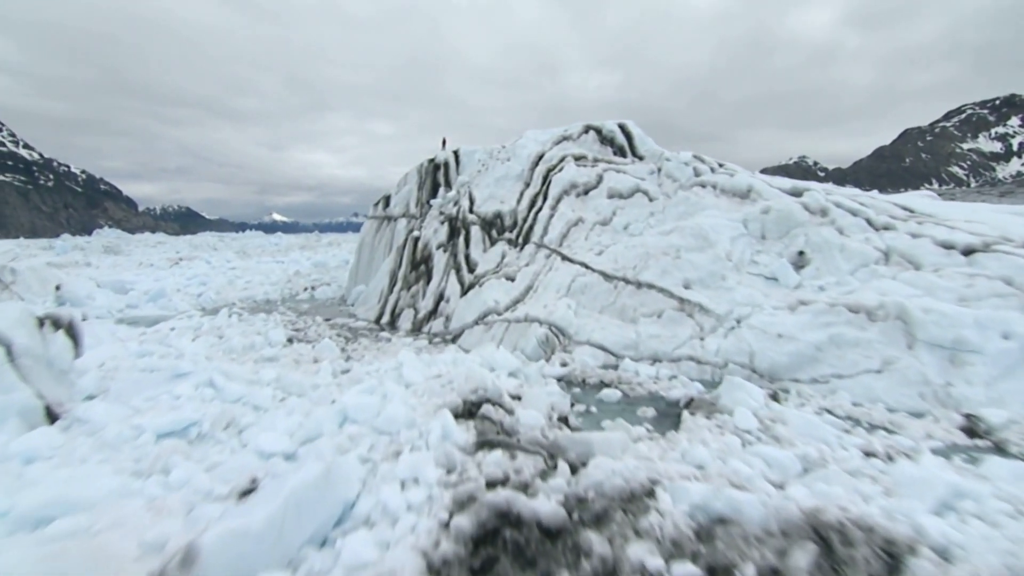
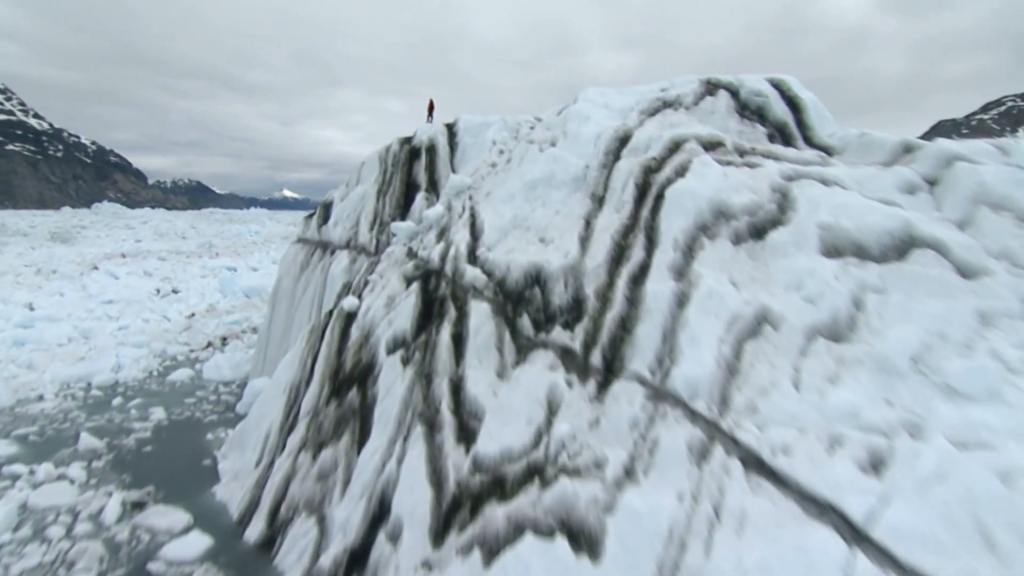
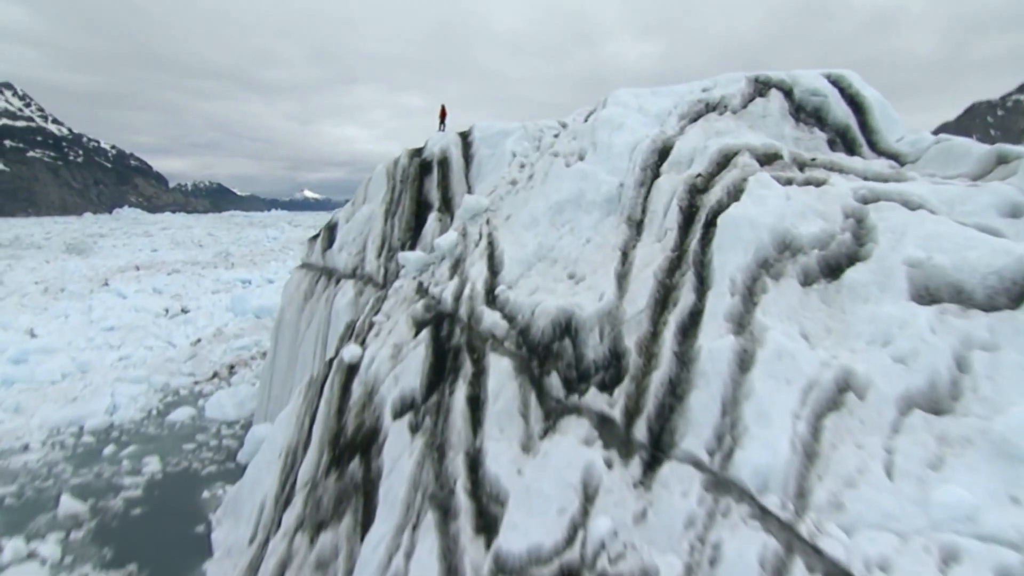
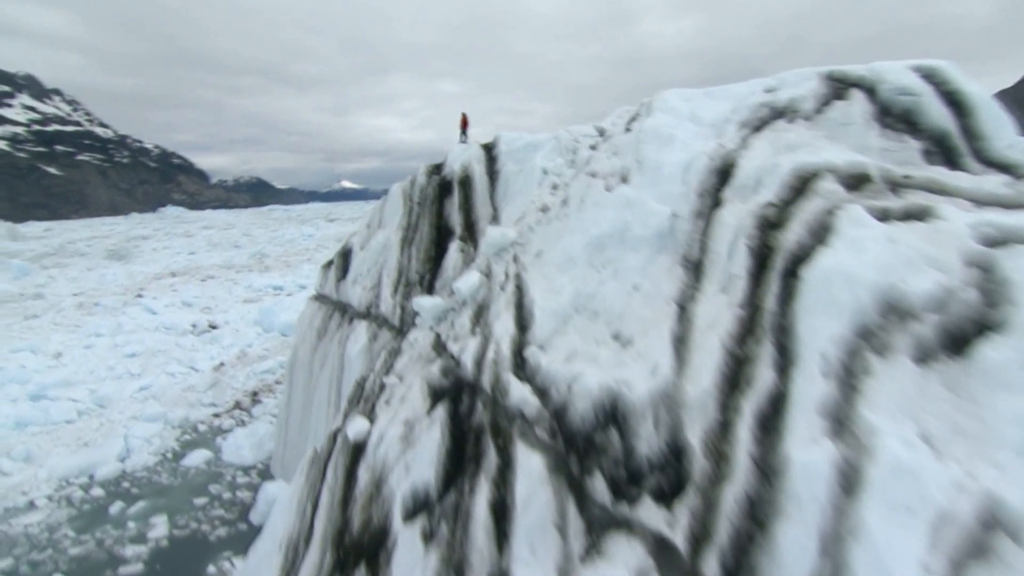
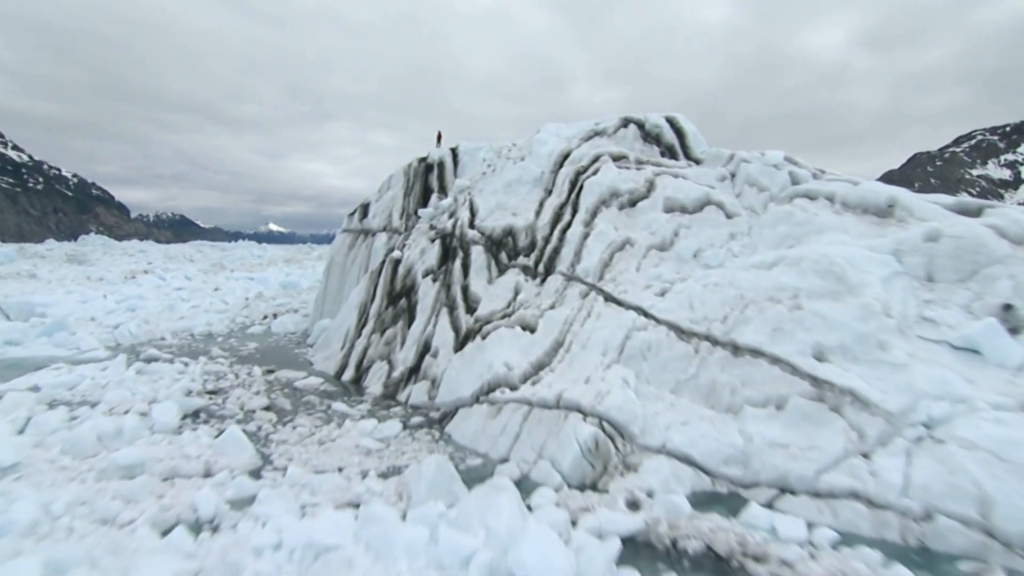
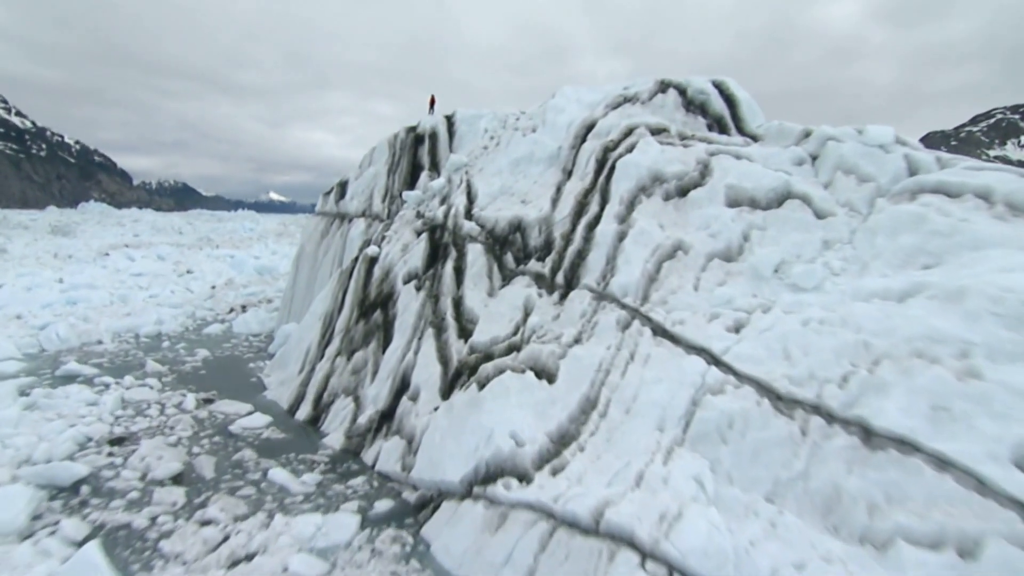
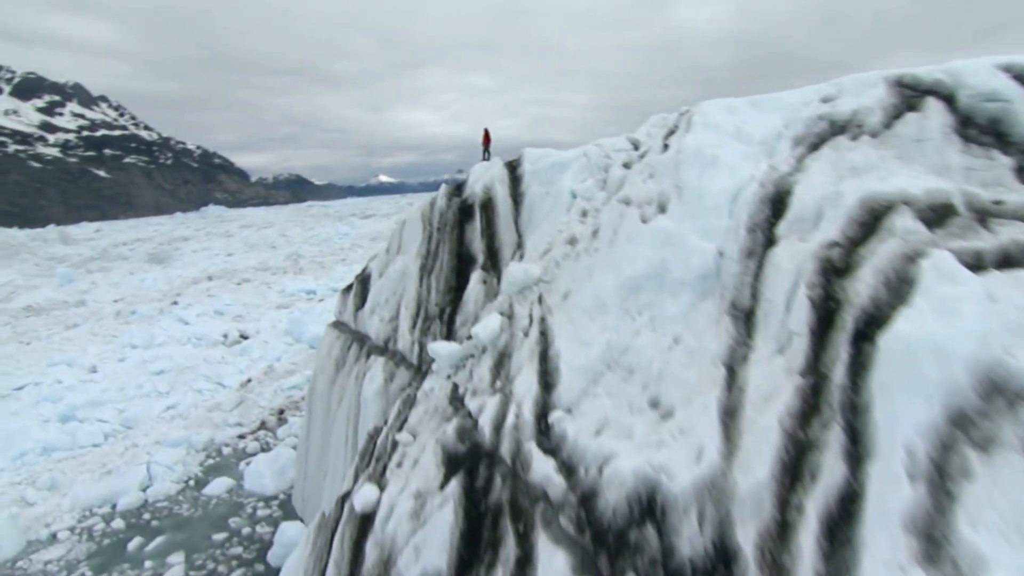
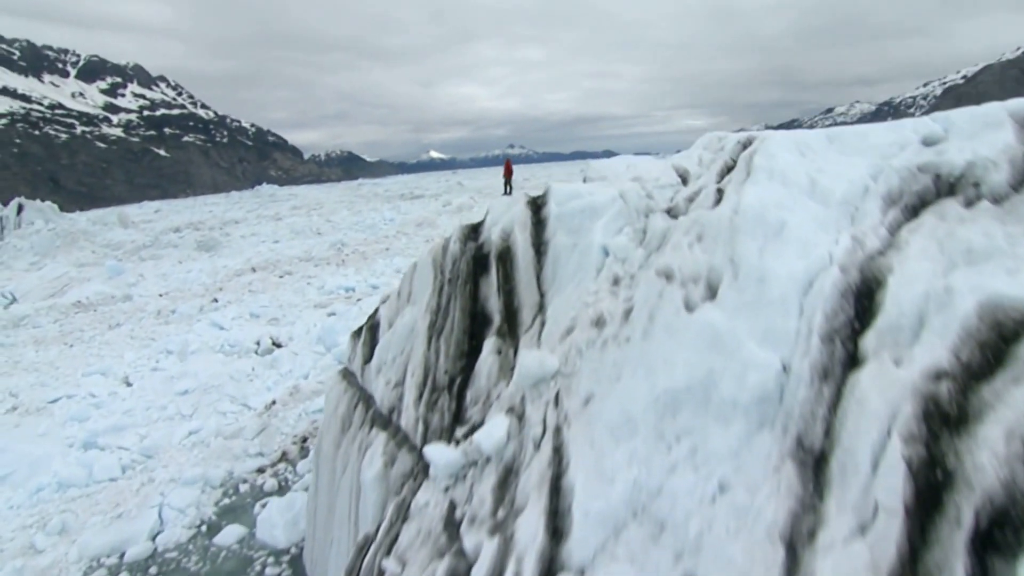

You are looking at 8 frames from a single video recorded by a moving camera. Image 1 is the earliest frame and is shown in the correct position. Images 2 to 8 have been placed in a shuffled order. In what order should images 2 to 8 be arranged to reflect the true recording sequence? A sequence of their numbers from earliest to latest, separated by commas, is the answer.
5, 6, 2, 3, 4, 7, 8
